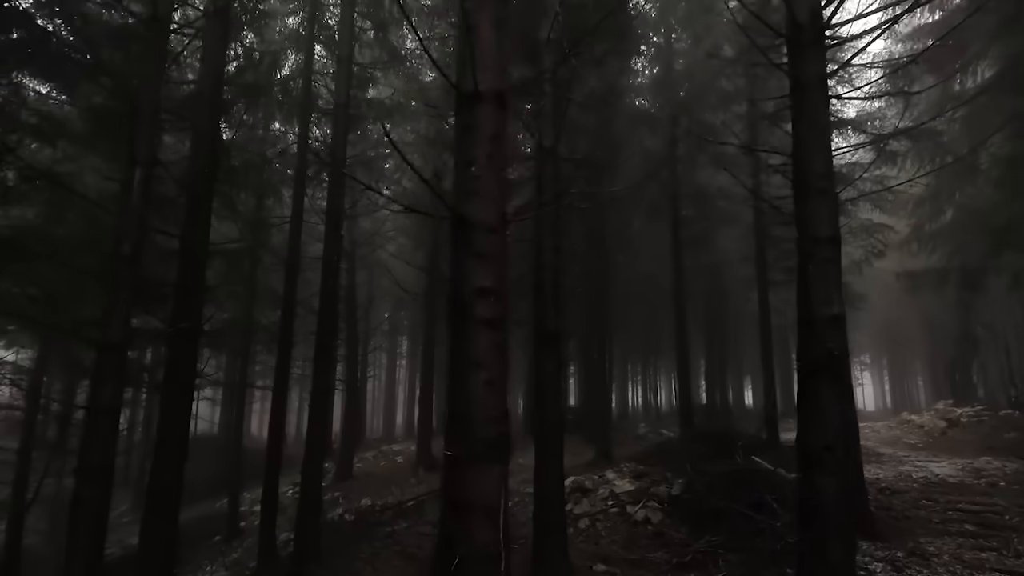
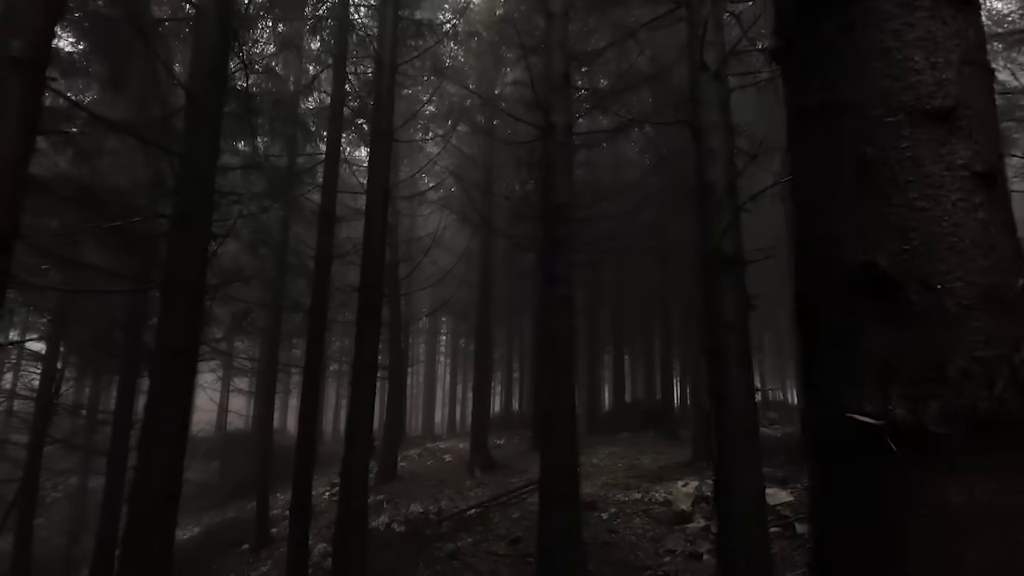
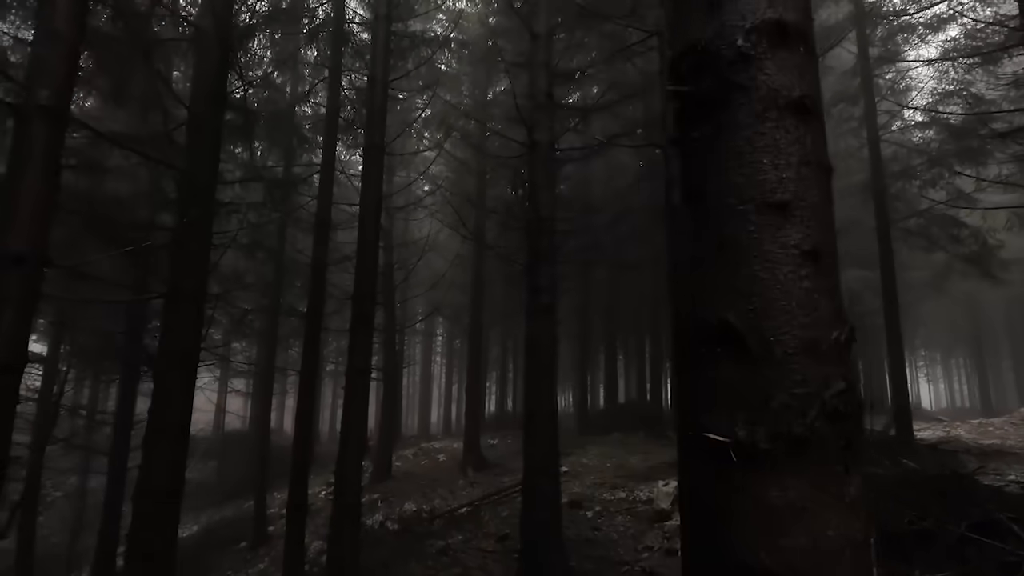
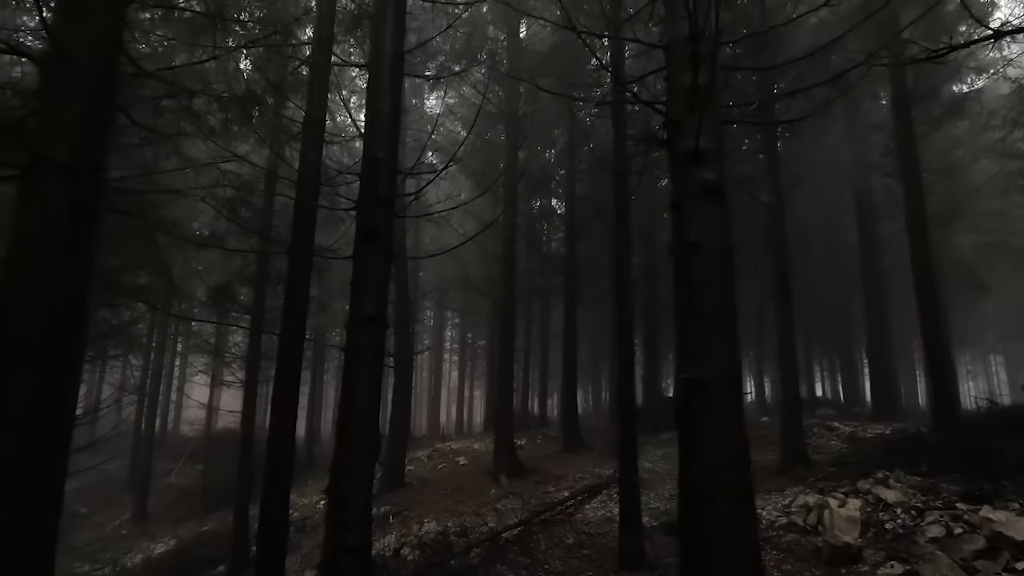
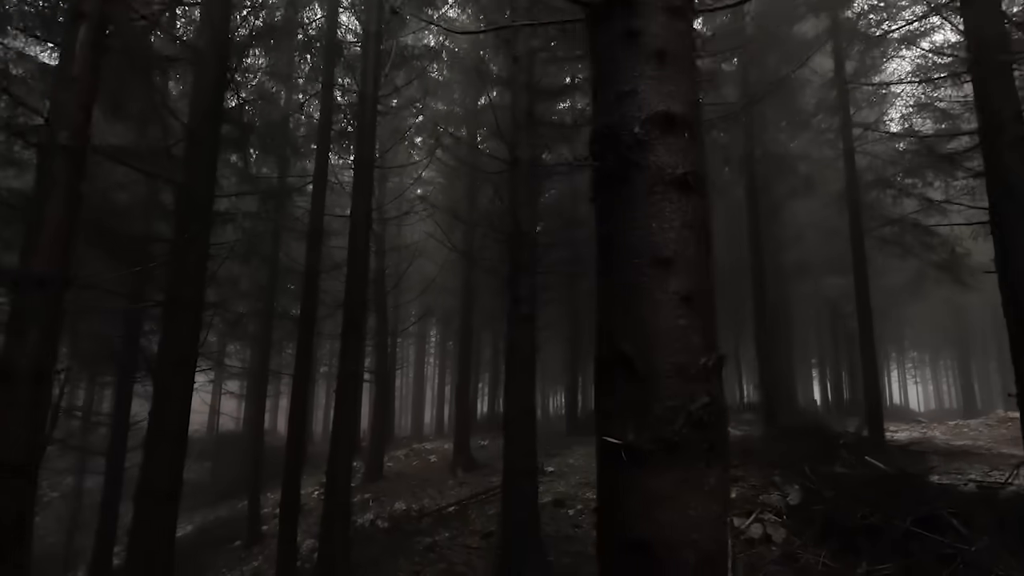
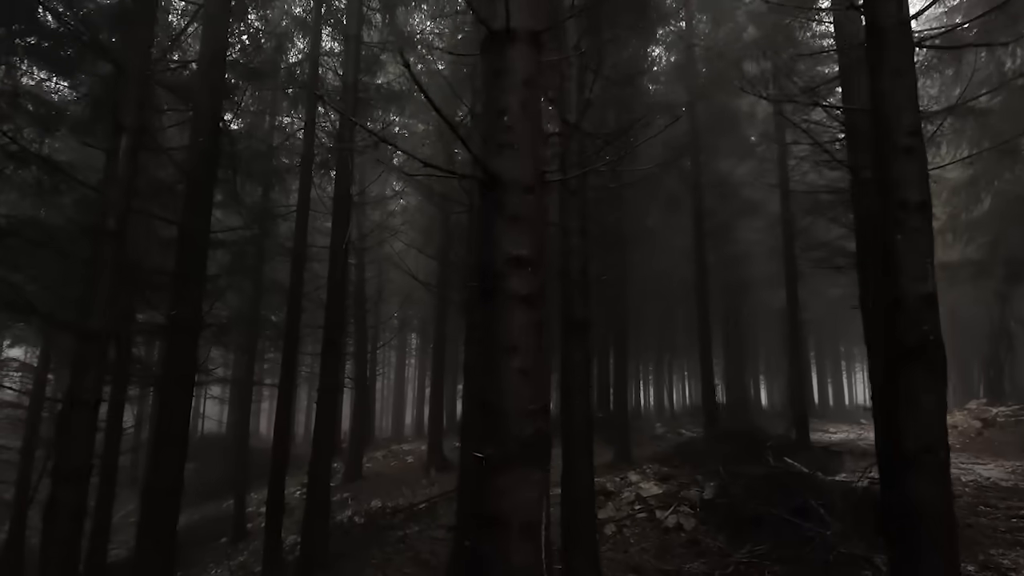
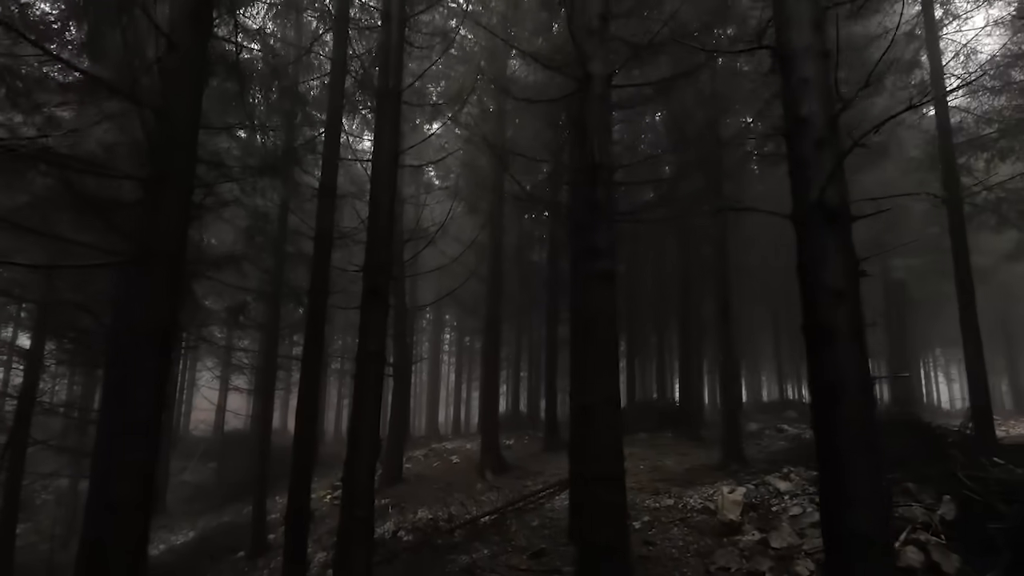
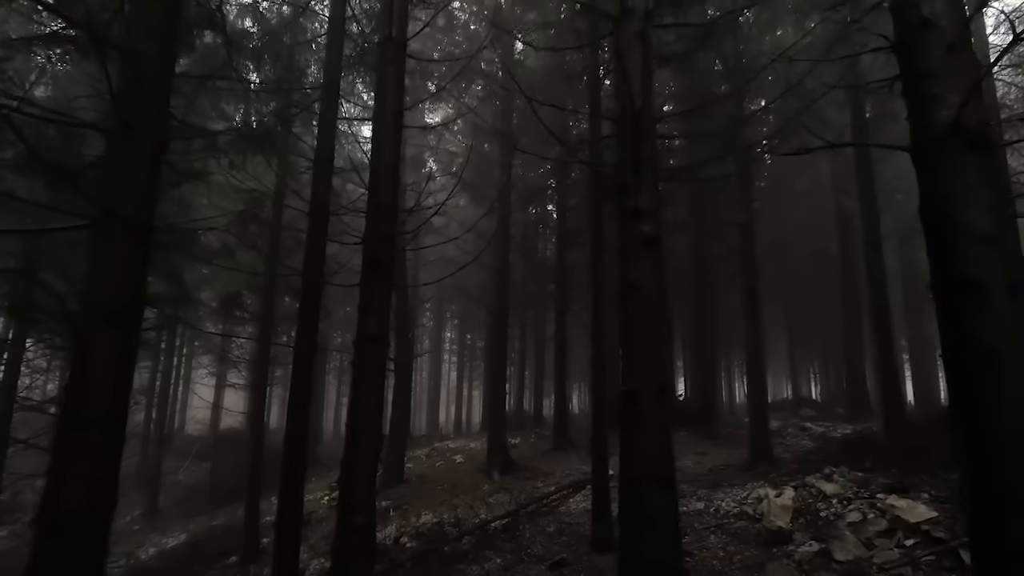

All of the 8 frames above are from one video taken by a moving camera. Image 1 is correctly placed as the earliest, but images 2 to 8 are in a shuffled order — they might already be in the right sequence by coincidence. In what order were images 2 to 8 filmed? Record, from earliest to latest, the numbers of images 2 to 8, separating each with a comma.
6, 5, 3, 2, 7, 8, 4
